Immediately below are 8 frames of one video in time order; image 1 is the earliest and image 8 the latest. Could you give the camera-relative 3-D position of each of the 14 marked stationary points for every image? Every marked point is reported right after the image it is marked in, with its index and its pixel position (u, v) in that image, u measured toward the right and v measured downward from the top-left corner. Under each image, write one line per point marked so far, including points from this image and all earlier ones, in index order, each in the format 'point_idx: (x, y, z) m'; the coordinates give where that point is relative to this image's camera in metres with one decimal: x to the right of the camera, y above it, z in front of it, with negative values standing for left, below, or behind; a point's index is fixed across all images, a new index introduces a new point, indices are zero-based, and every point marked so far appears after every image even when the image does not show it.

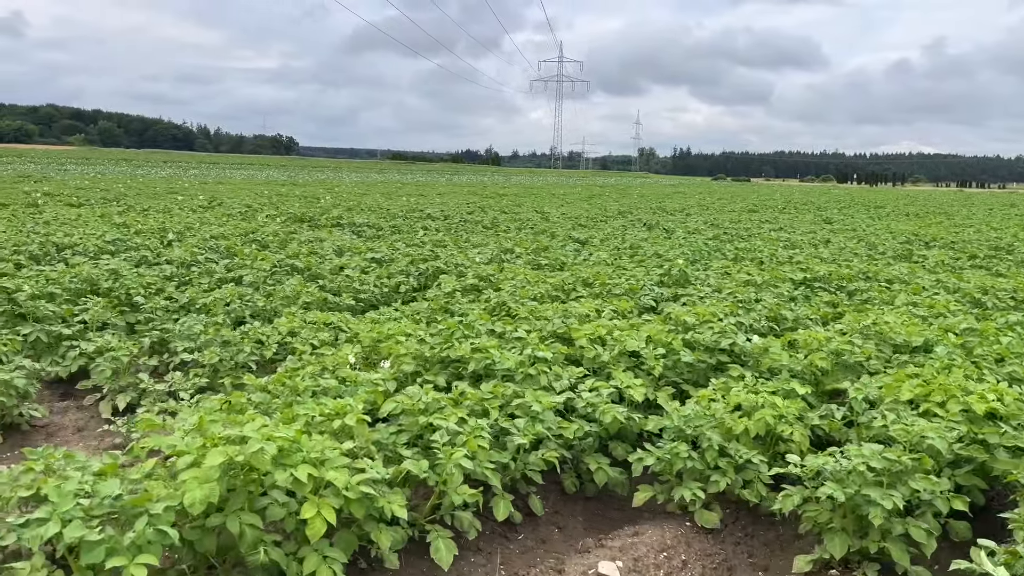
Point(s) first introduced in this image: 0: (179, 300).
0: (-2.8, -0.1, +6.7) m
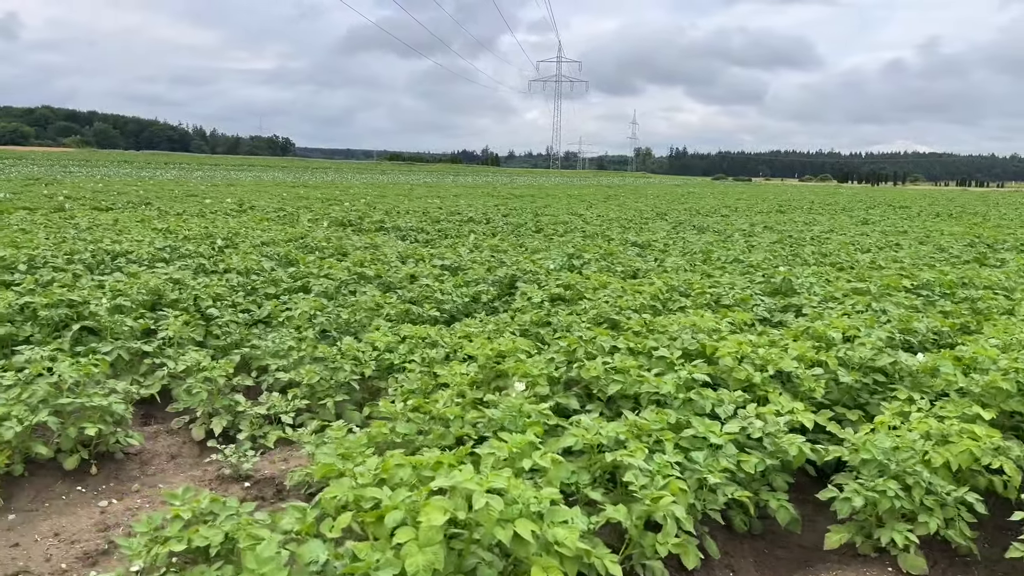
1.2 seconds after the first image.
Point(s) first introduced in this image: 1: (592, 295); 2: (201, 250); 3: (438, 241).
0: (-2.0, -0.2, +6.3) m
1: (+0.7, -0.1, +6.8) m
2: (-3.5, +0.4, +8.9) m
3: (-1.0, +0.6, +10.6) m
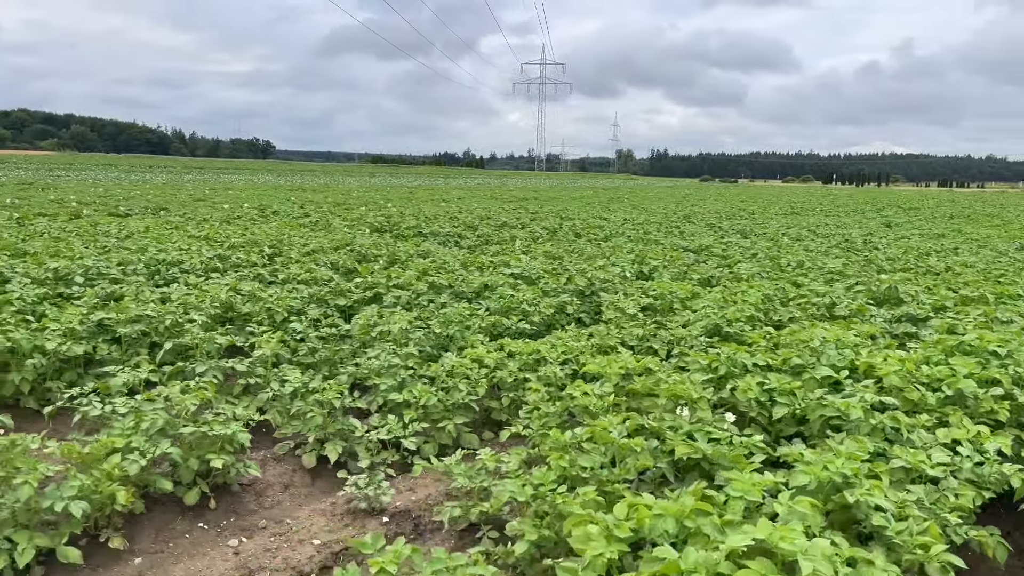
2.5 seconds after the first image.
0: (-1.3, -0.3, +6.0) m
1: (+1.4, -0.1, +6.5) m
2: (-2.8, +0.3, +8.5) m
3: (-0.3, +0.5, +10.3) m
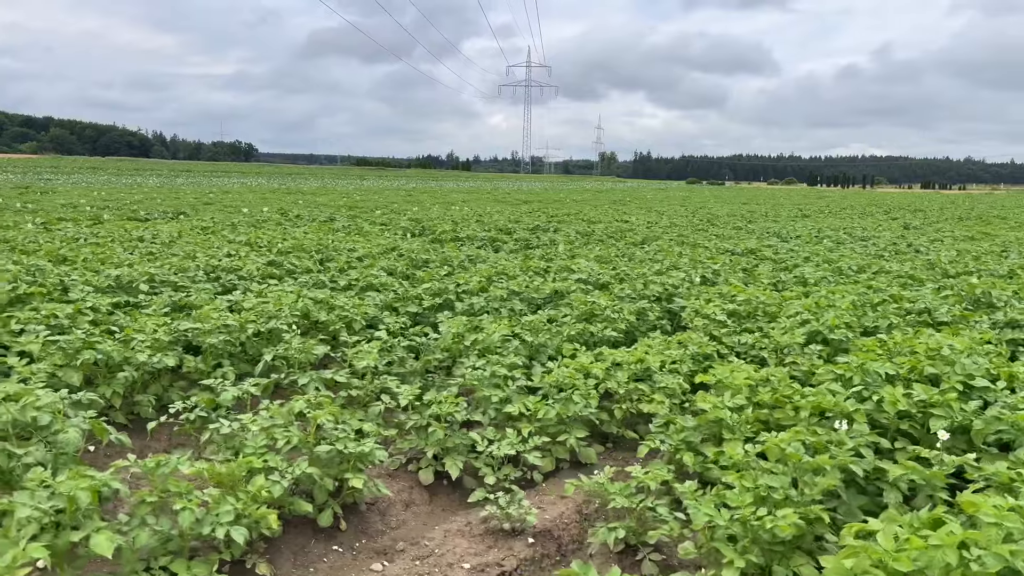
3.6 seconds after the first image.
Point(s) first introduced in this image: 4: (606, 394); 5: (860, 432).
0: (-0.6, -0.4, +5.8) m
1: (+2.1, -0.2, +6.3) m
2: (-2.1, +0.2, +8.3) m
3: (+0.3, +0.5, +10.1) m
4: (+0.6, -0.7, +4.9) m
5: (+1.6, -0.7, +3.7) m
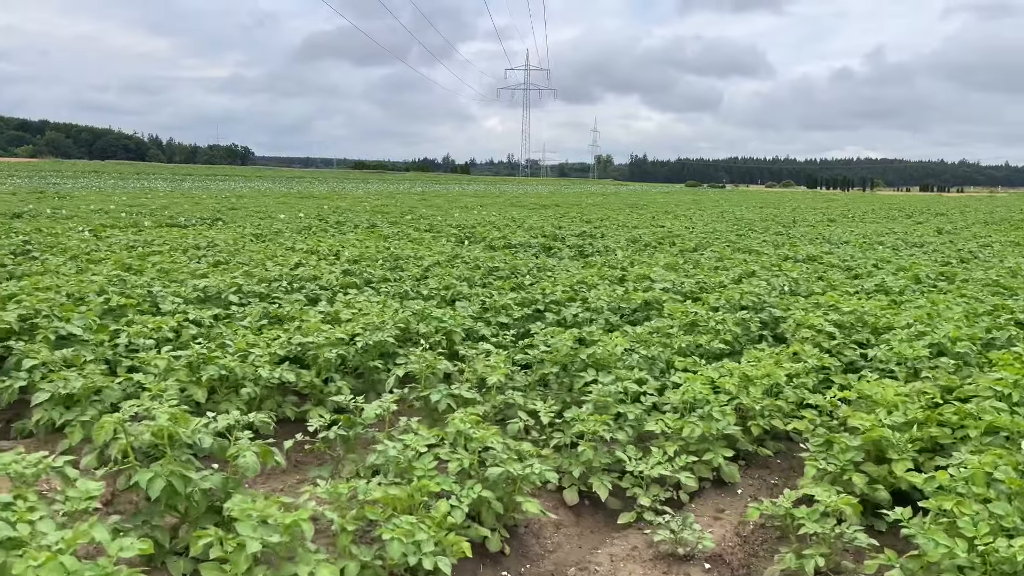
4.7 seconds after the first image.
0: (+0.2, -0.4, +5.7) m
1: (+2.9, -0.3, +6.2) m
2: (-1.3, +0.1, +8.2) m
3: (+1.1, +0.4, +10.0) m
4: (+1.4, -0.7, +4.8) m
5: (+2.4, -0.7, +3.6) m
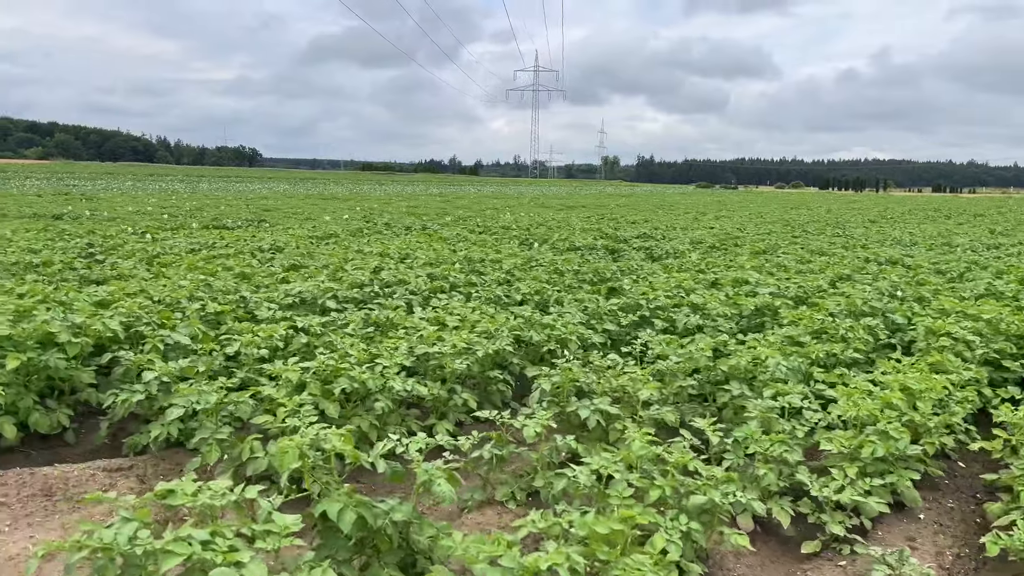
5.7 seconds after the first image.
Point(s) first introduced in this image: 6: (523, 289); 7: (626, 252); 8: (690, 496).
0: (+1.0, -0.5, +5.4) m
1: (+3.8, -0.3, +5.9) m
2: (-0.5, +0.1, +7.9) m
3: (+2.0, +0.3, +9.7) m
4: (+2.2, -0.8, +4.4) m
5: (+3.2, -0.8, +3.2) m
6: (+0.1, 0.0, +7.4) m
7: (+1.5, +0.5, +10.7) m
8: (+0.7, -0.9, +3.3) m
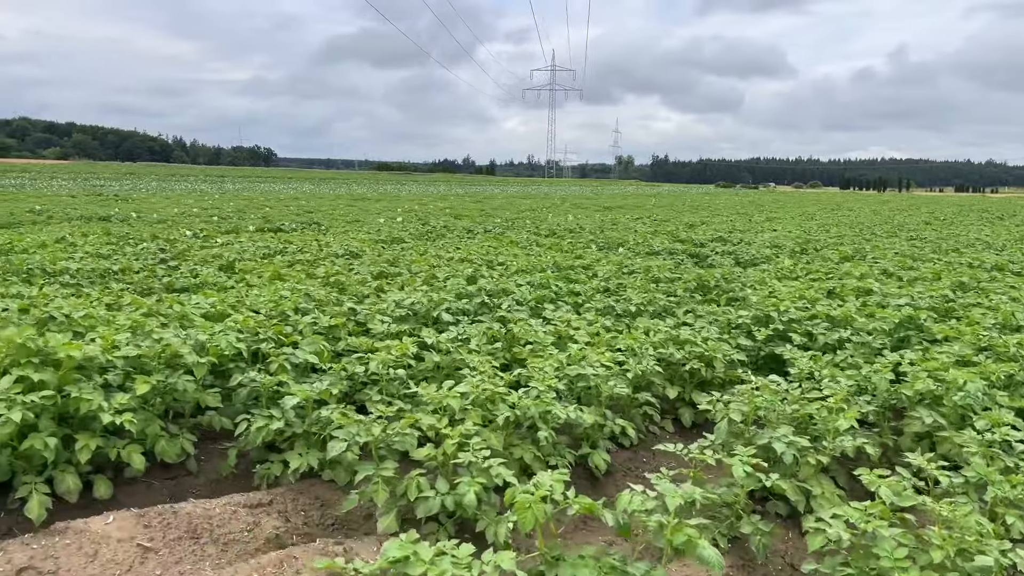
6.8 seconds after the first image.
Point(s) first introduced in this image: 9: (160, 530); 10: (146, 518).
0: (+2.0, -0.6, +4.9) m
1: (+4.7, -0.4, +5.3) m
2: (+0.5, 0.0, +7.4) m
3: (+3.0, +0.2, +9.2) m
4: (+3.1, -0.9, +3.9) m
5: (+4.1, -0.9, +2.7) m
6: (+1.1, -0.1, +6.9) m
7: (+2.5, +0.4, +10.2) m
8: (+1.6, -1.0, +2.8) m
9: (-1.6, -1.1, +3.5) m
10: (-1.7, -1.0, +3.6) m
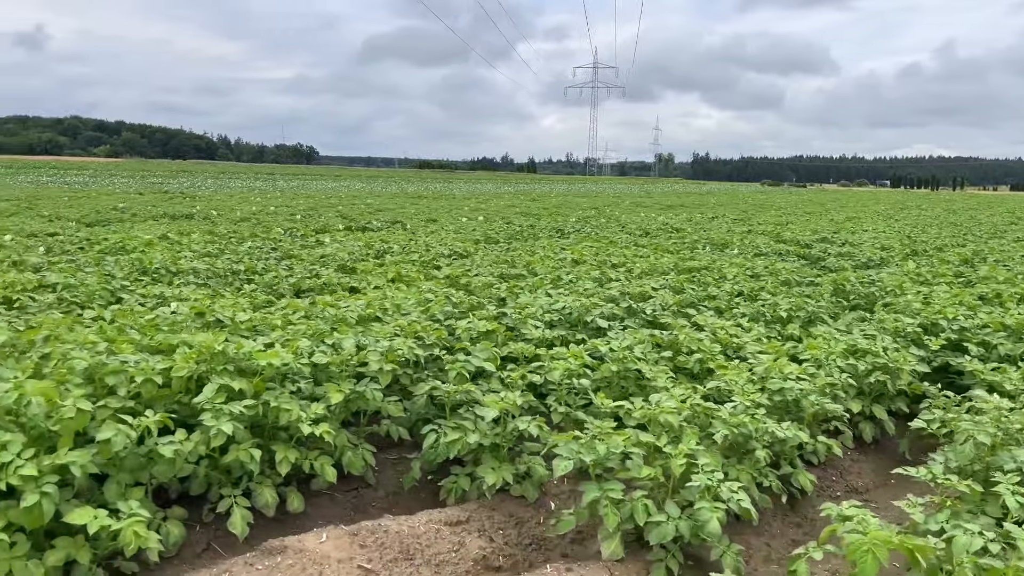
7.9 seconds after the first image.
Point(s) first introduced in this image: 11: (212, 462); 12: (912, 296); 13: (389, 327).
0: (+3.0, -0.6, +4.5) m
1: (+5.8, -0.5, +4.8) m
2: (+1.7, 0.0, +7.1) m
3: (+4.3, +0.2, +8.7) m
4: (+4.1, -0.9, +3.5) m
5: (+5.1, -1.0, +2.2) m
6: (+2.2, -0.1, +6.6) m
7: (+3.9, +0.3, +9.8) m
8: (+2.6, -1.0, +2.5) m
9: (-0.6, -1.1, +3.4) m
10: (-0.7, -1.1, +3.4) m
11: (-1.4, -0.8, +3.6) m
12: (+3.5, -0.1, +6.9) m
13: (-0.8, -0.3, +5.0) m
